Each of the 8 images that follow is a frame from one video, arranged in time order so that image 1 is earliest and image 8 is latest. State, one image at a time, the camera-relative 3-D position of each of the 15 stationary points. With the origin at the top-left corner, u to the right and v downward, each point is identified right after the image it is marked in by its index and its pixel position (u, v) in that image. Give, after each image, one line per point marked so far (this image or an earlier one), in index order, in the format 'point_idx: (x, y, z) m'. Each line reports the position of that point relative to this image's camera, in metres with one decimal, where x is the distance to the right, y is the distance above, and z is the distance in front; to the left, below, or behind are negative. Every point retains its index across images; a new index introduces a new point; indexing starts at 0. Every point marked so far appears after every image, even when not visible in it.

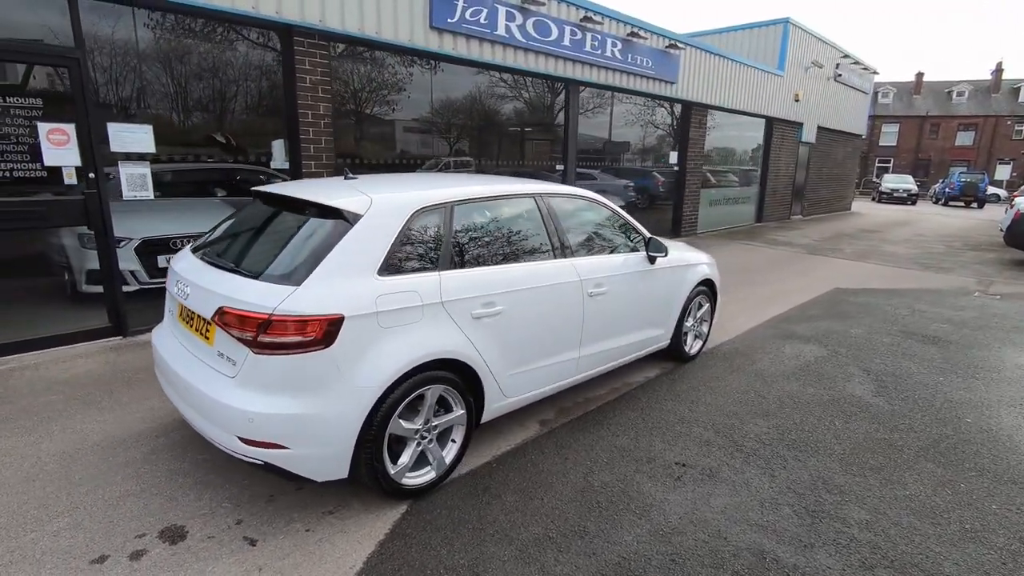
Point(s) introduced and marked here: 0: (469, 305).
0: (-0.2, -0.1, +3.0) m
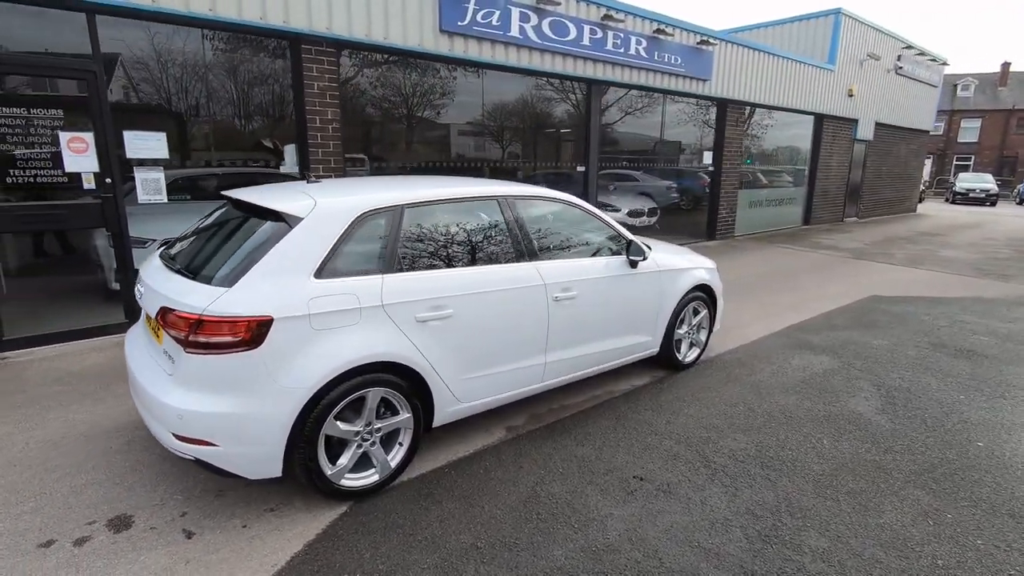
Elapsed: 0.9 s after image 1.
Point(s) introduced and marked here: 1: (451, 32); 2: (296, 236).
0: (-0.6, -0.1, +3.0) m
1: (-0.8, +3.4, +7.1) m
2: (-1.1, +0.2, +2.7) m
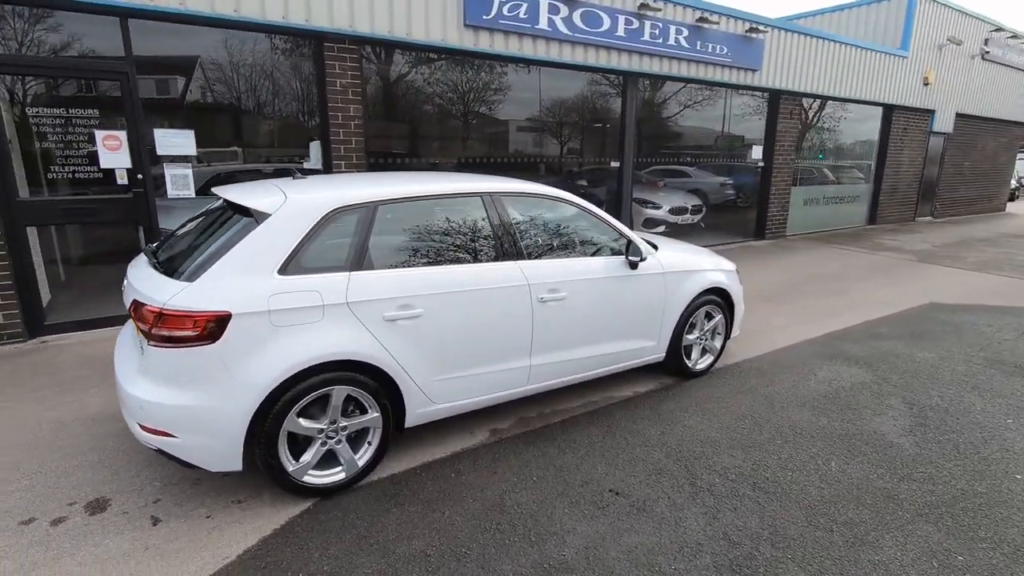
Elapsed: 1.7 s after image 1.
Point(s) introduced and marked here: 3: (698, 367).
0: (-0.7, -0.1, +2.9) m
1: (-0.5, +3.4, +7.0) m
2: (-1.3, +0.3, +2.8) m
3: (+1.6, -0.7, +4.6) m
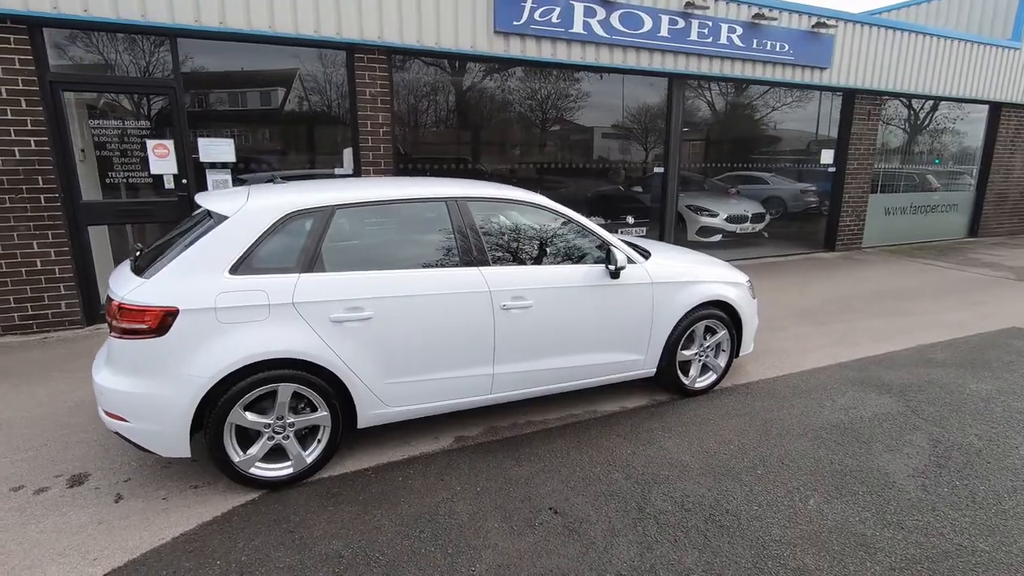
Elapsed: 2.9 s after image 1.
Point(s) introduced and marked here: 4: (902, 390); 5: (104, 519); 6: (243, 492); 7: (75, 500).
0: (-1.0, -0.1, +3.0) m
1: (-0.1, +3.3, +7.0) m
2: (-1.6, +0.3, +2.9) m
3: (+1.5, -0.8, +4.3) m
4: (+3.2, -0.8, +4.4) m
5: (-2.1, -1.2, +2.8) m
6: (-1.5, -1.2, +3.0) m
7: (-2.4, -1.2, +3.0) m
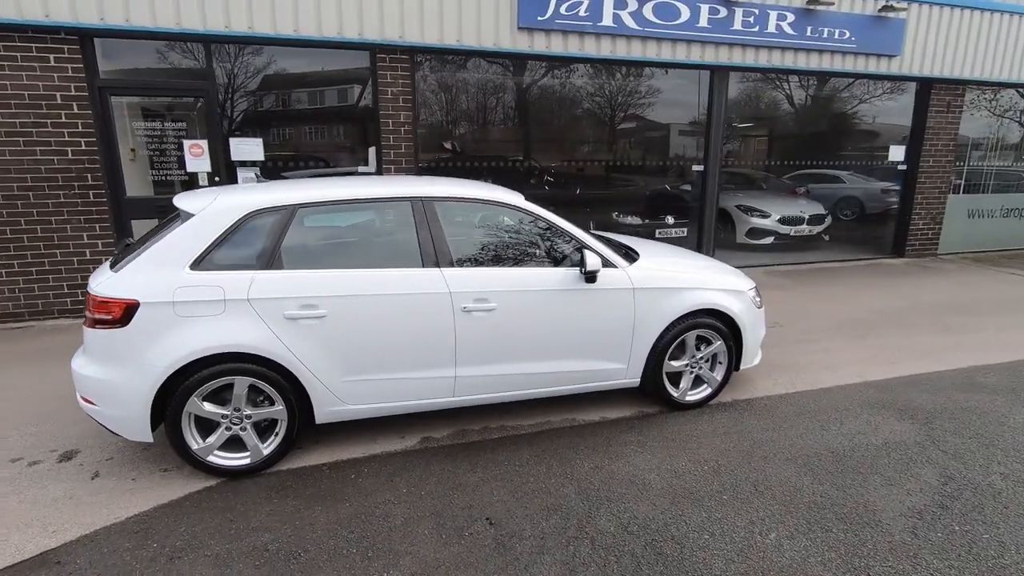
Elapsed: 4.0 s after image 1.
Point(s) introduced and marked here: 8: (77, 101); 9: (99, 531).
0: (-1.3, -0.1, +3.1) m
1: (+0.3, +3.3, +6.9) m
2: (-1.9, +0.3, +3.0) m
3: (+1.3, -0.8, +4.0) m
4: (+3.0, -0.9, +3.9) m
5: (-2.5, -1.2, +3.0) m
6: (-1.8, -1.1, +3.2) m
7: (-2.7, -1.1, +3.2) m
8: (-4.6, +2.0, +5.7) m
9: (-2.1, -1.2, +2.7) m
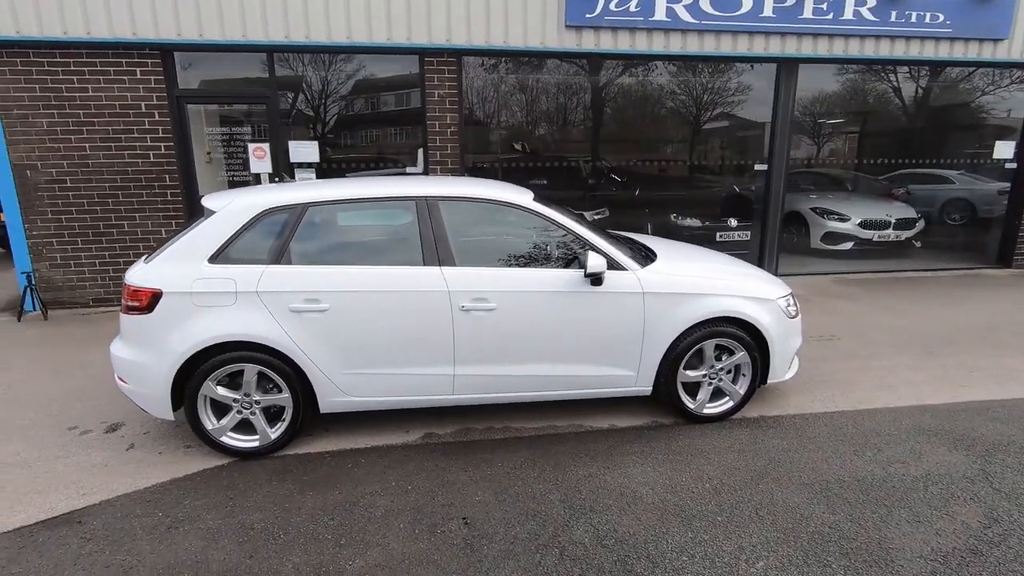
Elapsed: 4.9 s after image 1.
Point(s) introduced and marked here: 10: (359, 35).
0: (-1.3, -0.1, +3.2) m
1: (+0.9, +3.3, +6.8) m
2: (-1.9, +0.4, +3.3) m
3: (+1.4, -0.9, +3.8) m
4: (+3.0, -1.0, +3.4) m
5: (-2.5, -1.1, +3.4) m
6: (-1.9, -1.1, +3.4) m
7: (-2.7, -1.0, +3.6) m
8: (-4.2, +2.1, +6.4) m
9: (-2.2, -1.2, +3.0) m
10: (-1.8, +3.0, +6.4) m
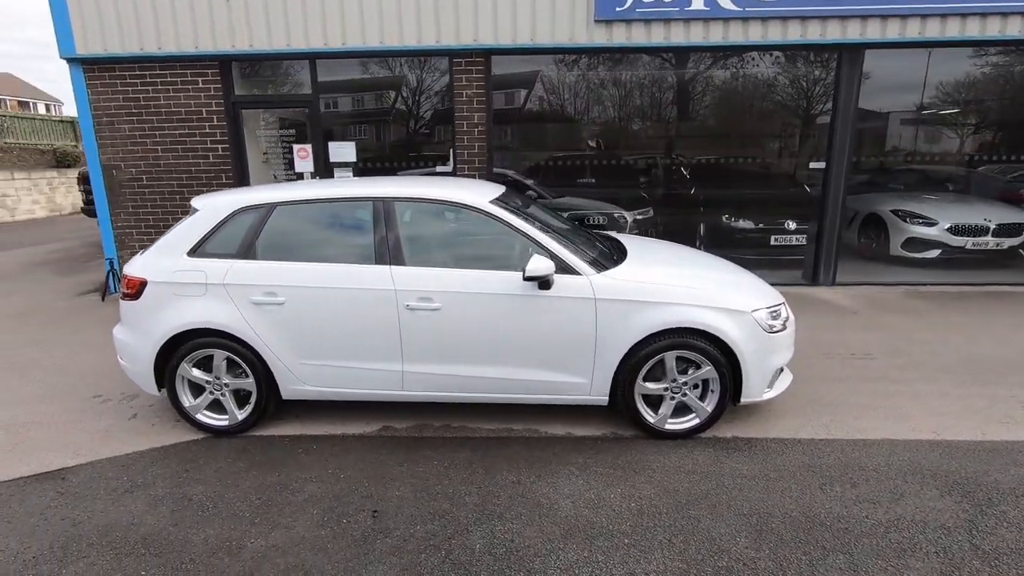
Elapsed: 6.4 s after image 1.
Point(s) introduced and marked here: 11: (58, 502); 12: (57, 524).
0: (-1.7, 0.0, +3.5) m
1: (+1.2, +3.3, +6.6) m
2: (-2.2, +0.4, +3.6) m
3: (+1.0, -0.9, +3.6) m
4: (+2.6, -1.1, +2.9) m
5: (-2.9, -1.0, +3.8) m
6: (-2.2, -1.0, +3.8) m
7: (-3.0, -0.9, +4.1) m
8: (-3.9, +2.3, +7.1) m
9: (-2.6, -1.1, +3.4) m
10: (-1.5, +3.1, +6.7) m
11: (-2.5, -1.2, +3.0) m
12: (-2.4, -1.2, +2.8) m
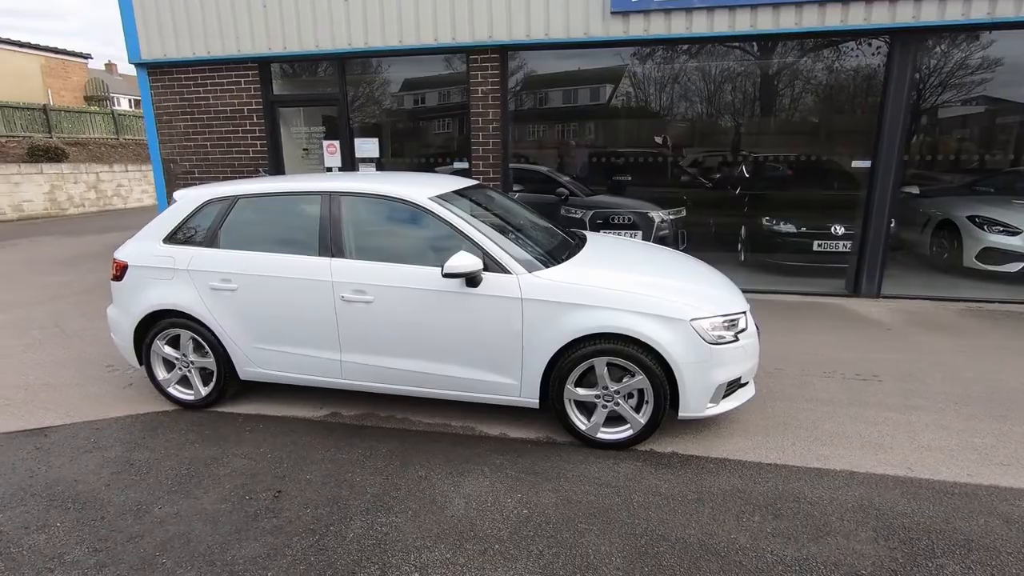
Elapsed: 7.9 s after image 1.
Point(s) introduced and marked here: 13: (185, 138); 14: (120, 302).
0: (-2.1, +0.1, +3.7) m
1: (+1.4, +3.3, +6.3) m
2: (-2.6, +0.5, +4.0) m
3: (+0.6, -0.9, +3.4) m
4: (+2.0, -1.2, +2.6) m
5: (-3.2, -0.9, +4.3) m
6: (-2.6, -0.9, +4.1) m
7: (-3.4, -0.8, +4.6) m
8: (-3.6, +2.5, +7.6) m
9: (-3.1, -1.0, +3.9) m
10: (-1.3, +3.2, +6.9) m
11: (-3.1, -1.1, +3.4) m
12: (-2.9, -1.1, +3.2) m
13: (-4.7, +2.2, +7.8) m
14: (-2.9, -0.1, +4.0) m
